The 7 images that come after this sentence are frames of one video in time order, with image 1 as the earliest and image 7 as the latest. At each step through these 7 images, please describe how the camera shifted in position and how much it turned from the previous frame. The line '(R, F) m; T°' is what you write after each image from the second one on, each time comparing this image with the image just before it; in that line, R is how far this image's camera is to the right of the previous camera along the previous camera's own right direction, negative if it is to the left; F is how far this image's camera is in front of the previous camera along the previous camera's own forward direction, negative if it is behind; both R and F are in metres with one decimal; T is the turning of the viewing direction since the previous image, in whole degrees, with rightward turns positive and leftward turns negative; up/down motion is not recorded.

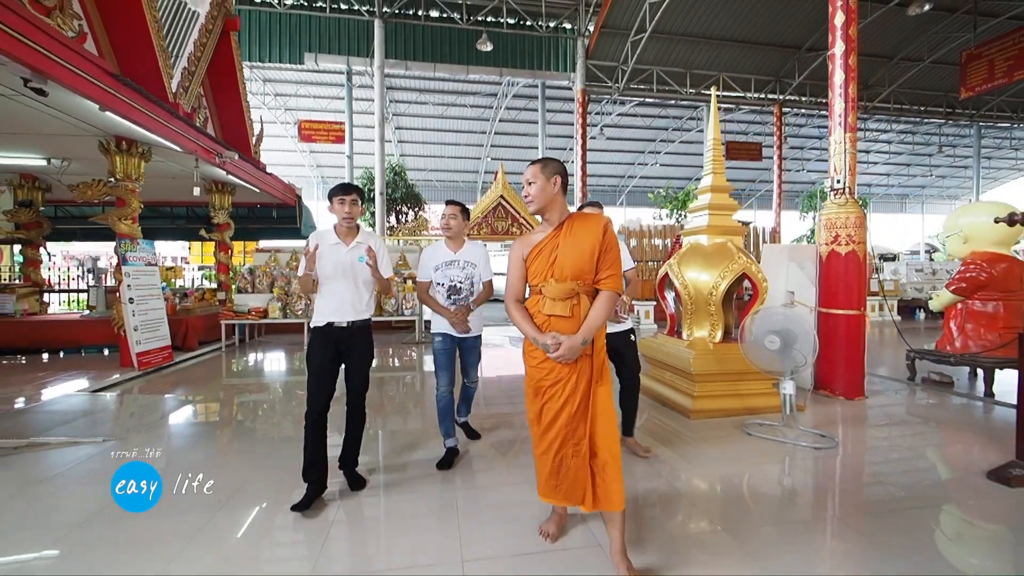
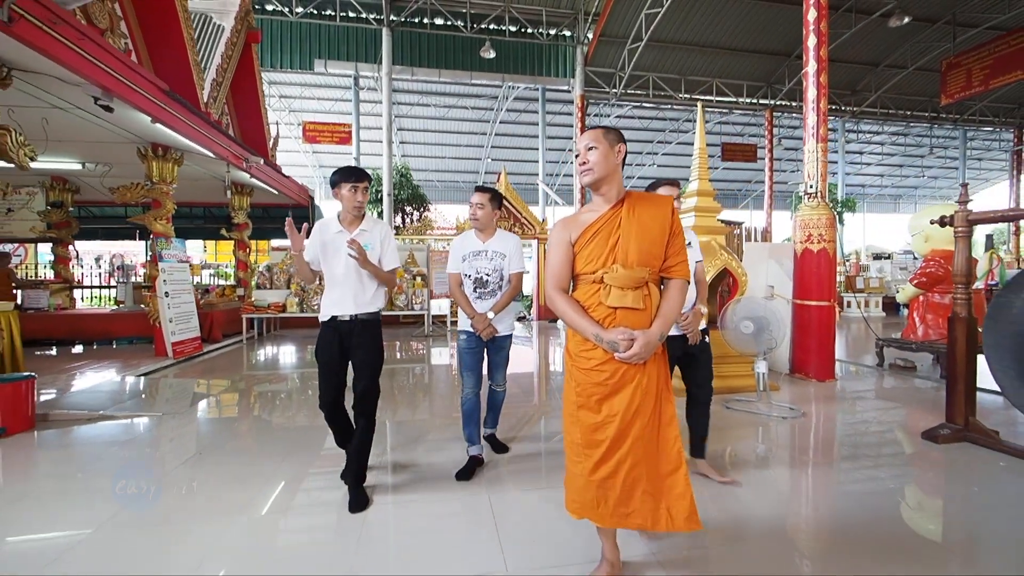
(-0.1, -0.4) m; 0°
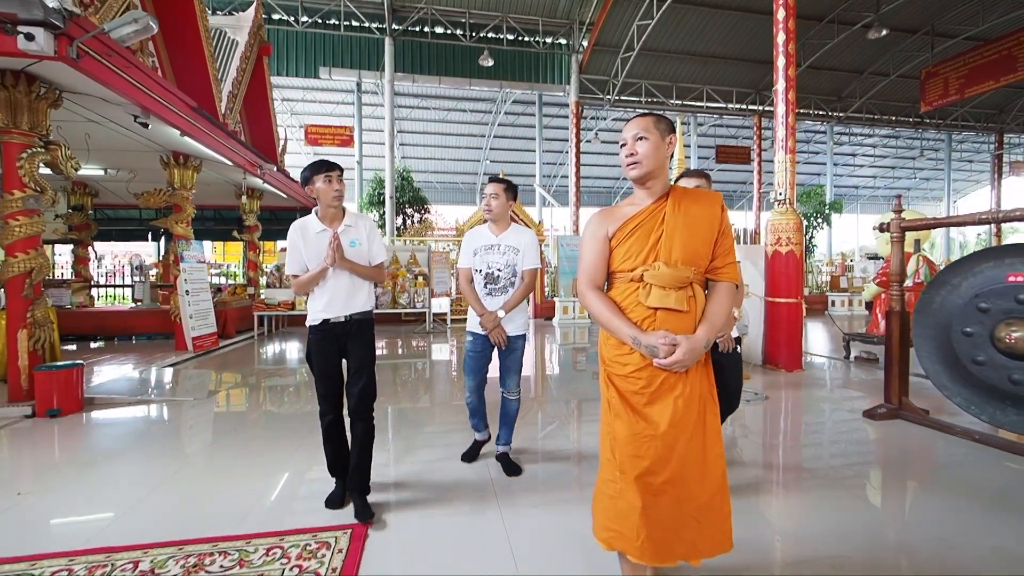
(0.0, -0.4) m; 0°
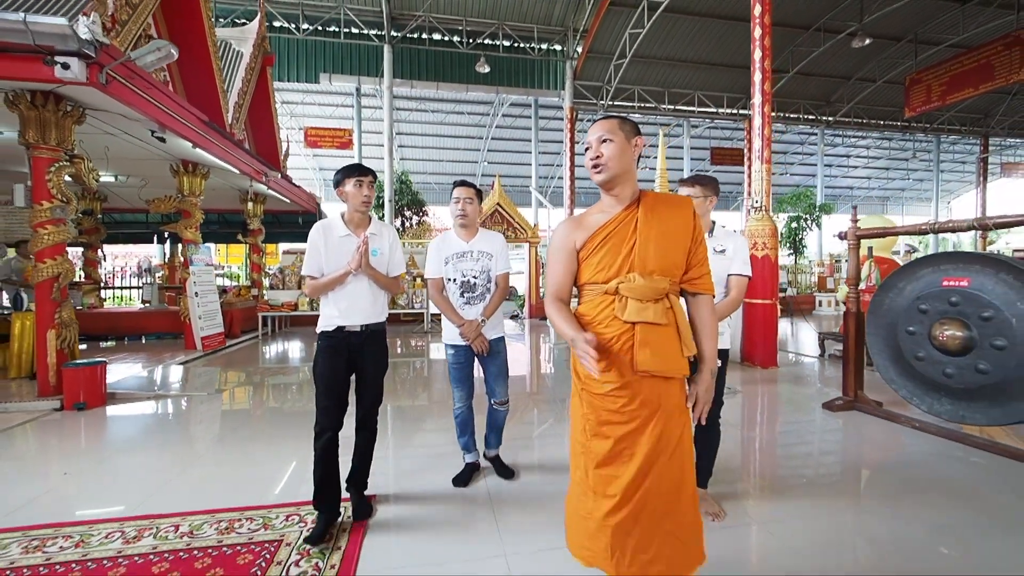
(+0.1, -0.3) m; 0°
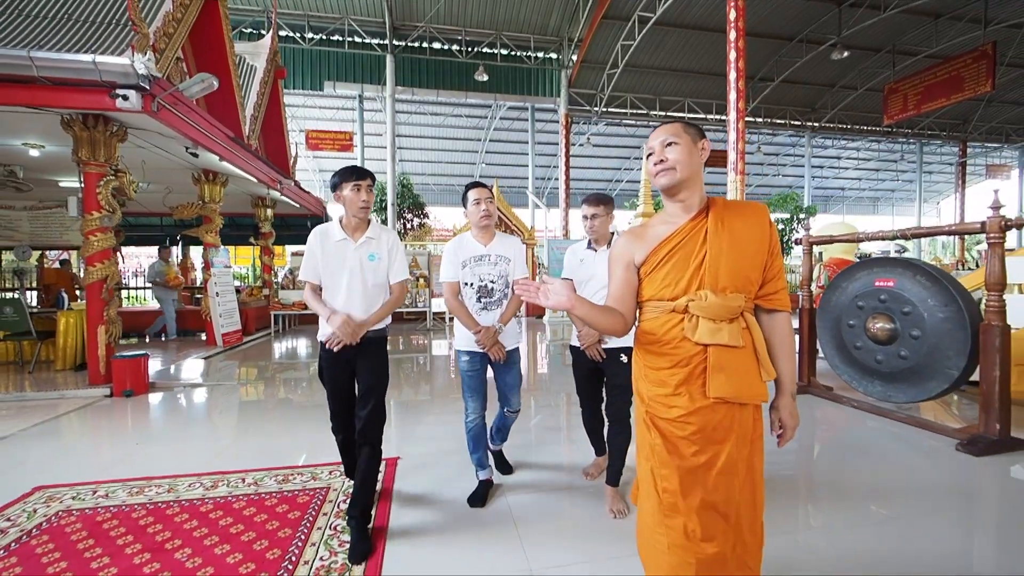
(0.0, -0.5) m; 0°
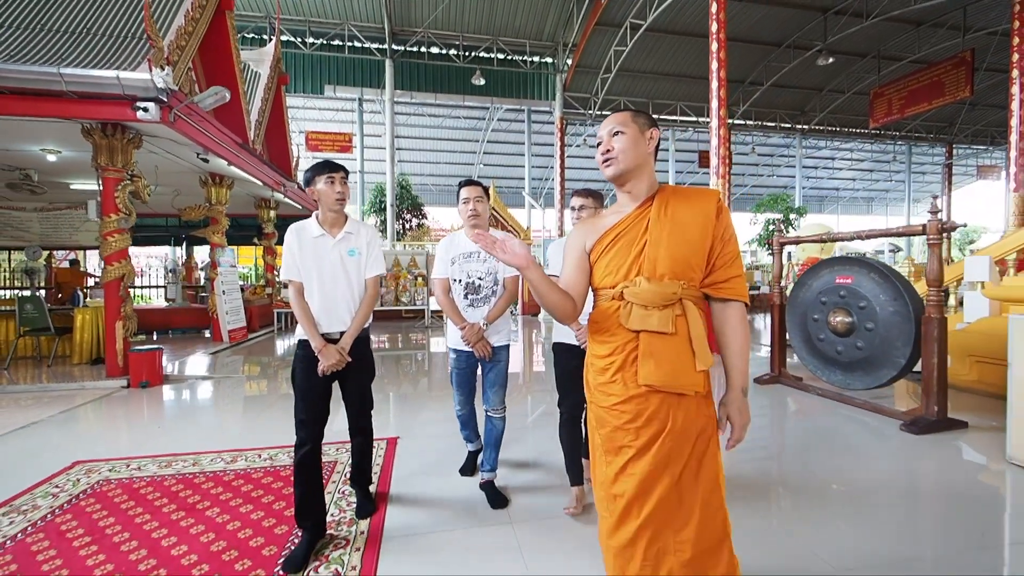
(+0.1, -0.3) m; 0°
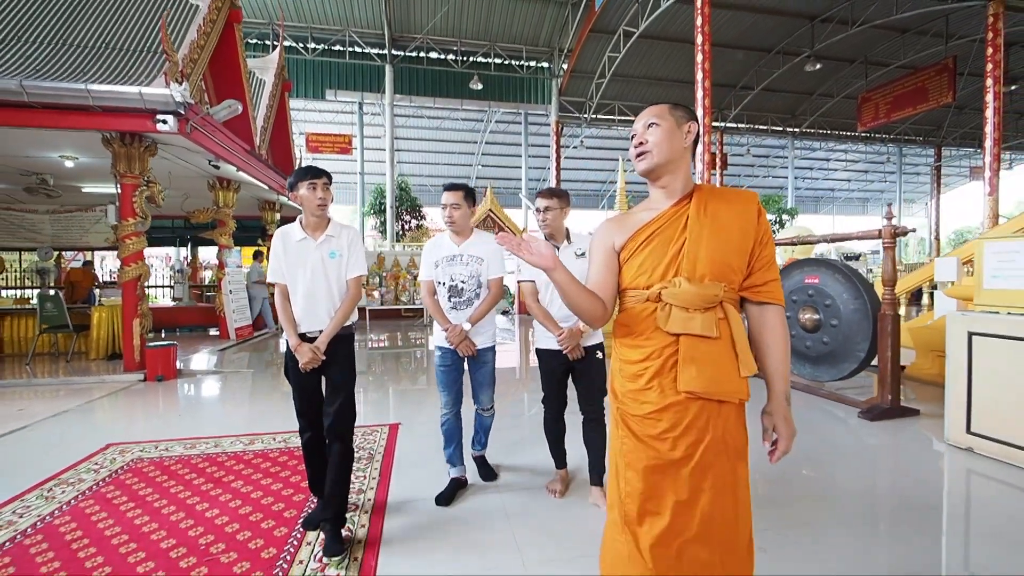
(0.0, -0.3) m; 0°
